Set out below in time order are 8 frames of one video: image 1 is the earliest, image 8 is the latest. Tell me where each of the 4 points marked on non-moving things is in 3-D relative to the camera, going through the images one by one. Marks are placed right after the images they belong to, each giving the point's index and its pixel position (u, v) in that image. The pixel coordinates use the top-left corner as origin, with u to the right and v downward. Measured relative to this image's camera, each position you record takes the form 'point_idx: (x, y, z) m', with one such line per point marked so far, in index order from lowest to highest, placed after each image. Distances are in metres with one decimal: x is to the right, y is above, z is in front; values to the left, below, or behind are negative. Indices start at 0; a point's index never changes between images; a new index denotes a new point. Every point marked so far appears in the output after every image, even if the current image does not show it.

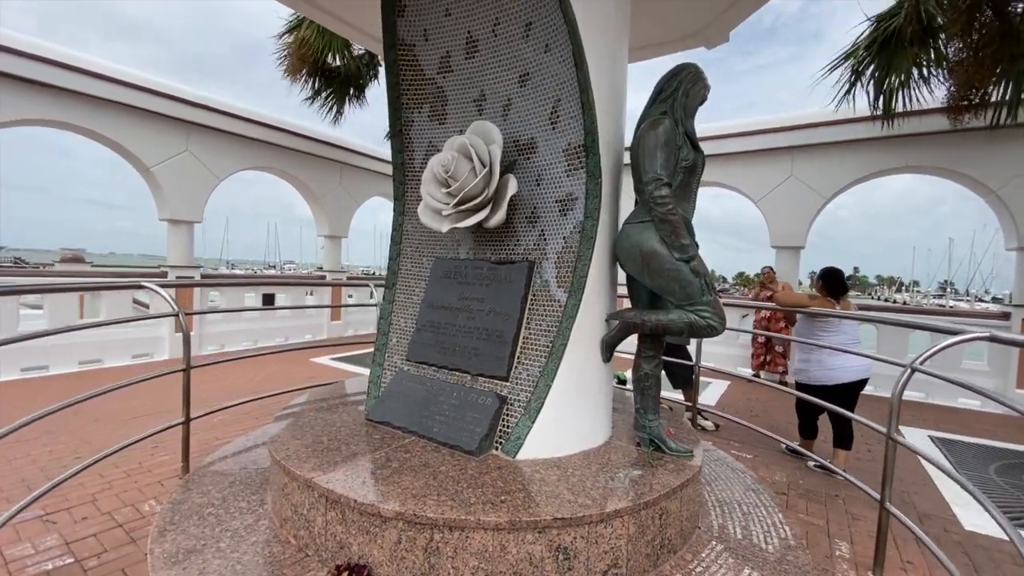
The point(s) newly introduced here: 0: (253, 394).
0: (-3.4, -1.4, +5.9) m
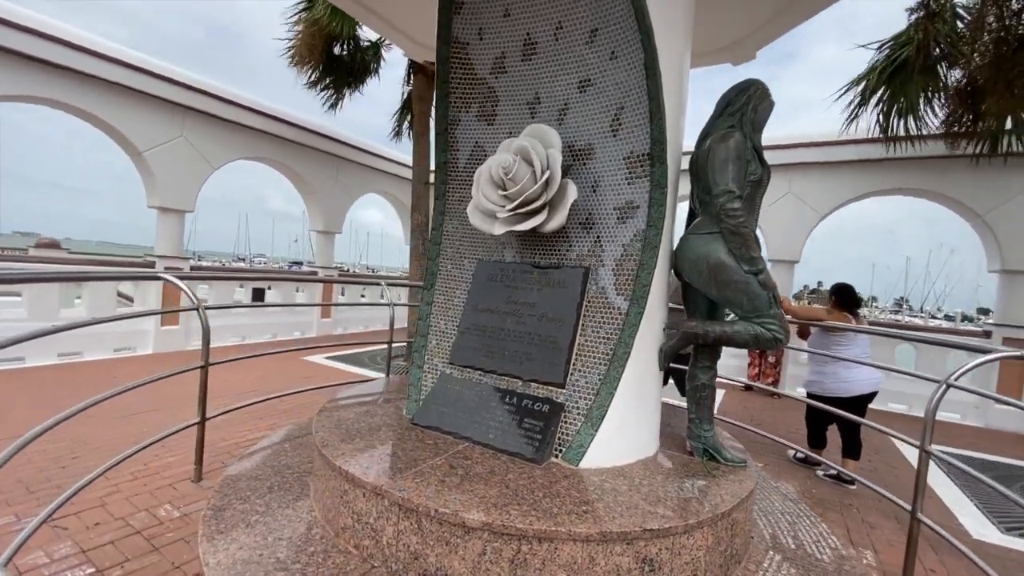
0: (-3.3, -1.4, +5.6) m
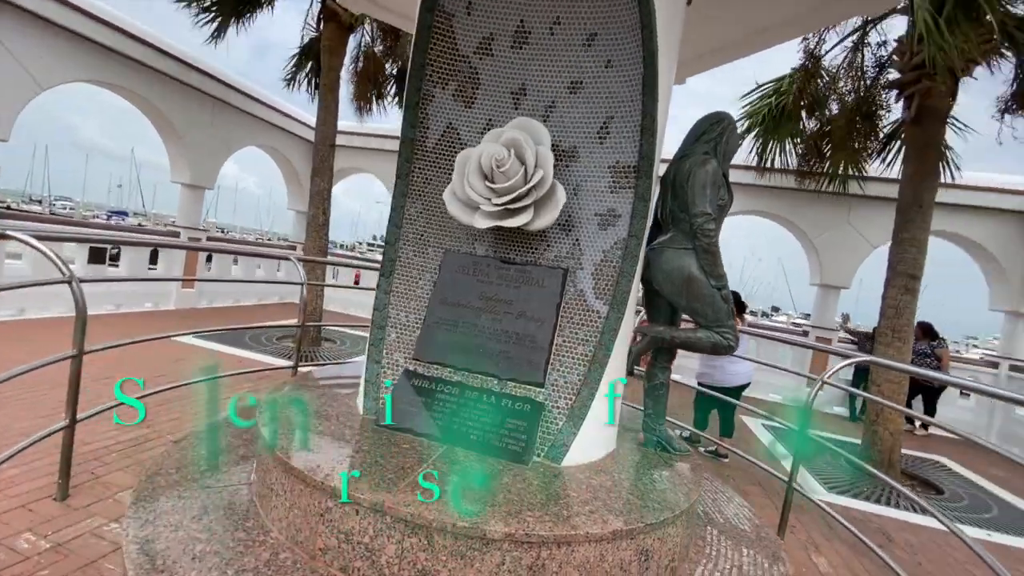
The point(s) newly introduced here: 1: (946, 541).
0: (-4.2, -1.0, +4.6) m
1: (+3.9, -2.3, +4.0) m
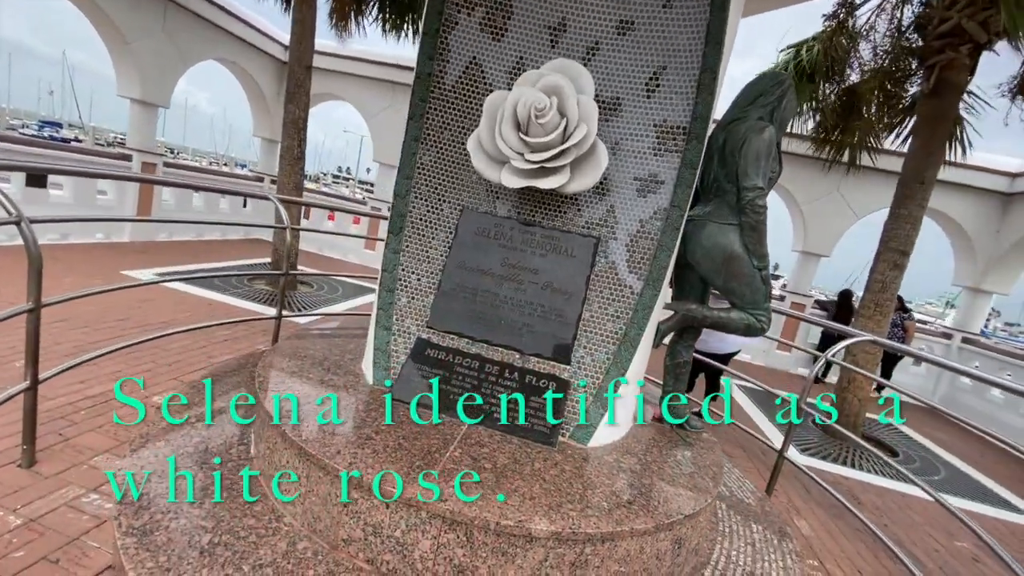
0: (-4.2, -0.3, +4.1) m
1: (+3.9, -2.1, +4.3) m
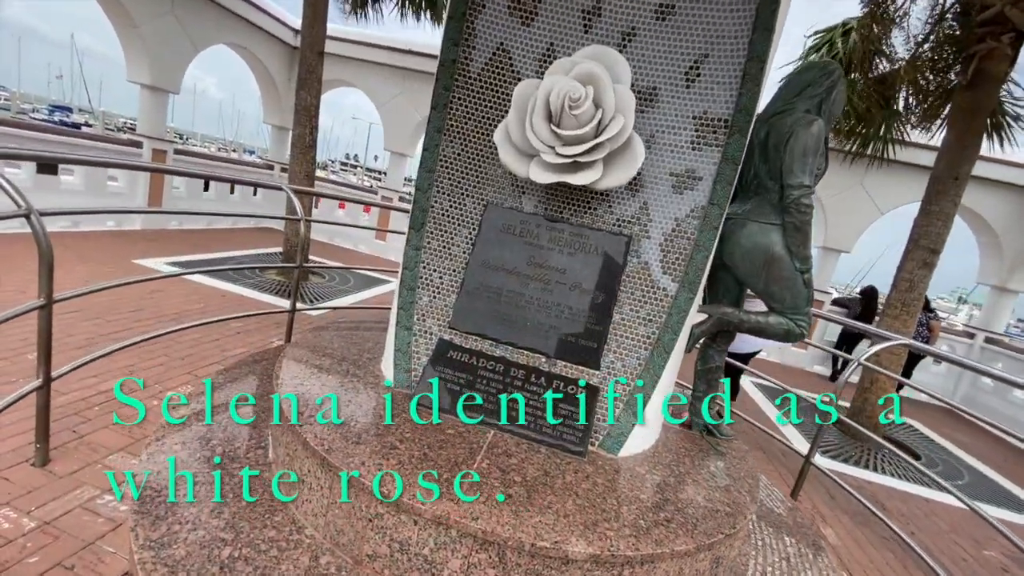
0: (-4.1, -0.3, +4.1) m
1: (+4.0, -2.1, +4.2) m
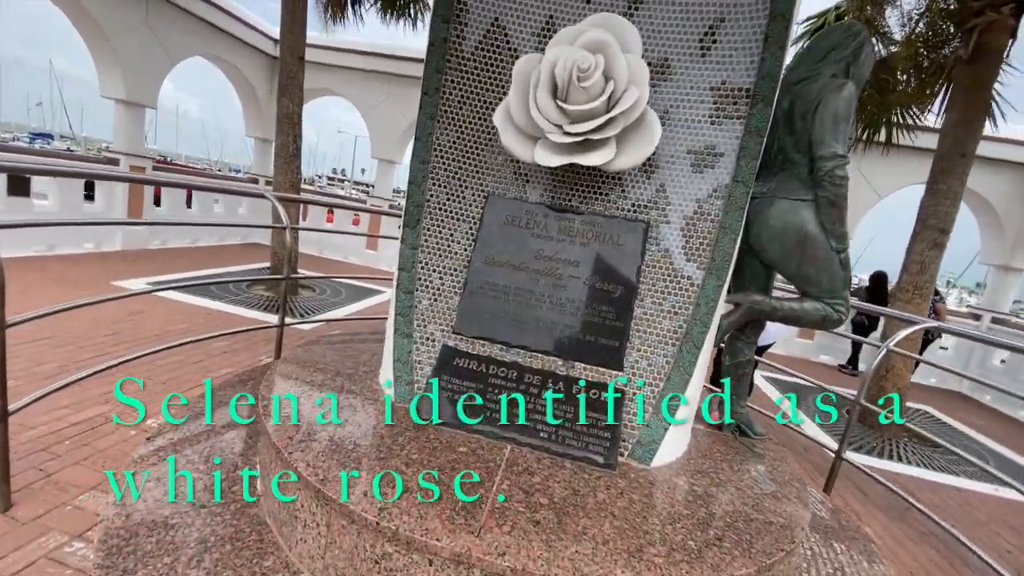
0: (-4.0, -0.5, +3.8) m
1: (+4.1, -1.9, +4.0) m
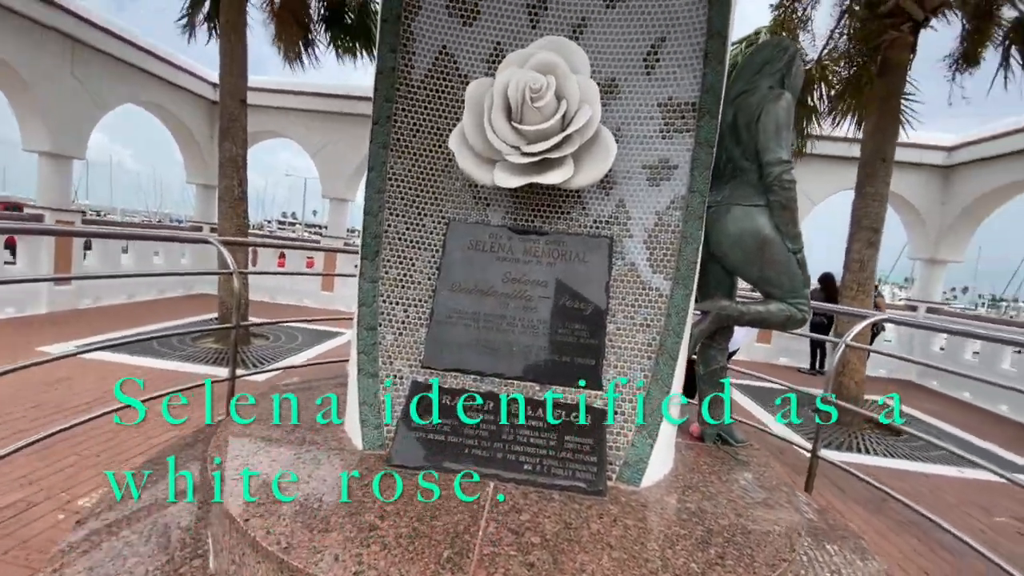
0: (-4.2, -1.0, +3.3) m
1: (+4.0, -1.9, +4.1) m
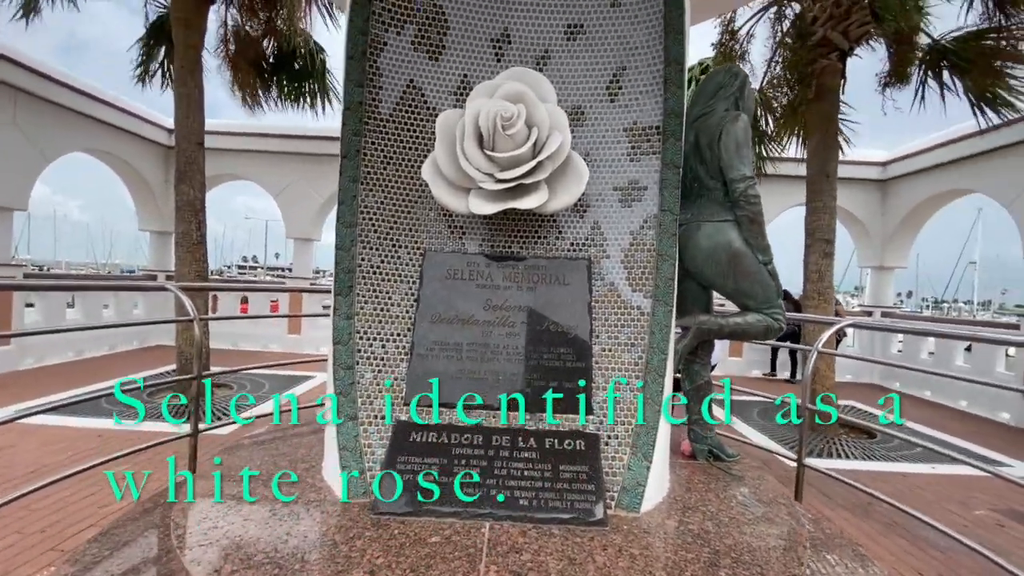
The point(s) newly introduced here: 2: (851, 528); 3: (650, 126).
0: (-4.3, -1.5, +2.9) m
1: (+3.8, -1.9, +4.2) m
2: (+2.6, -1.8, +3.3) m
3: (+0.7, +0.8, +2.1) m
